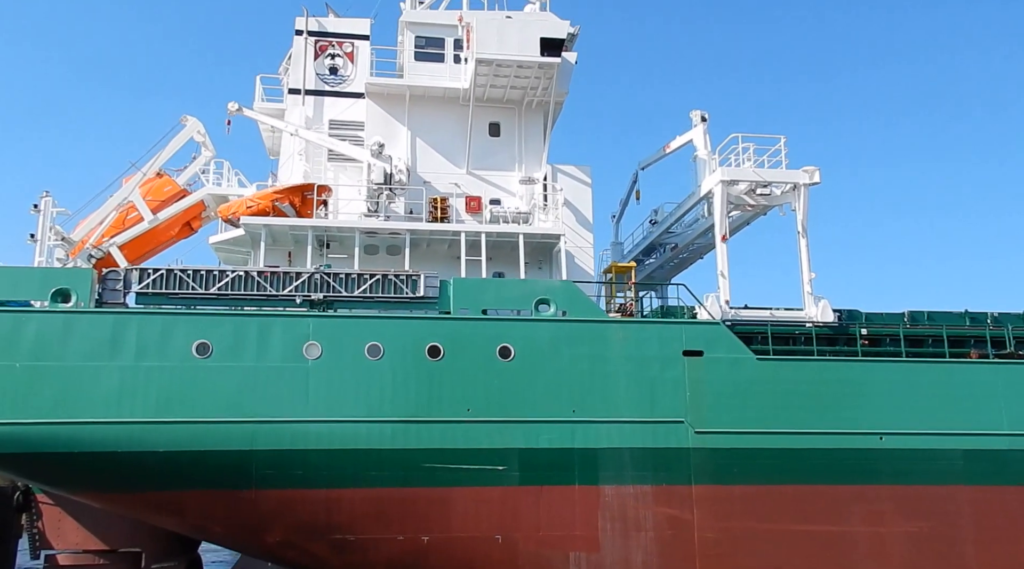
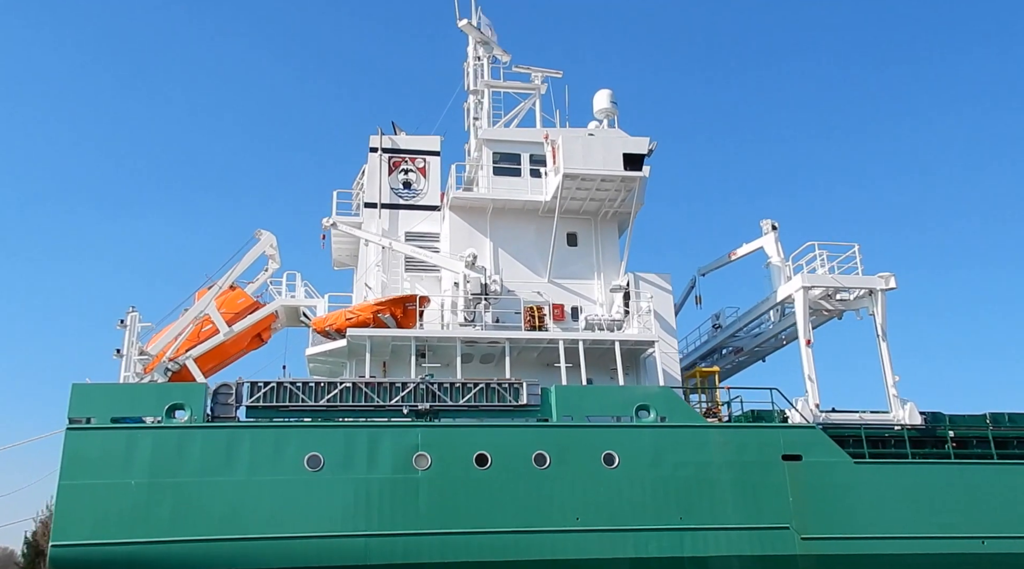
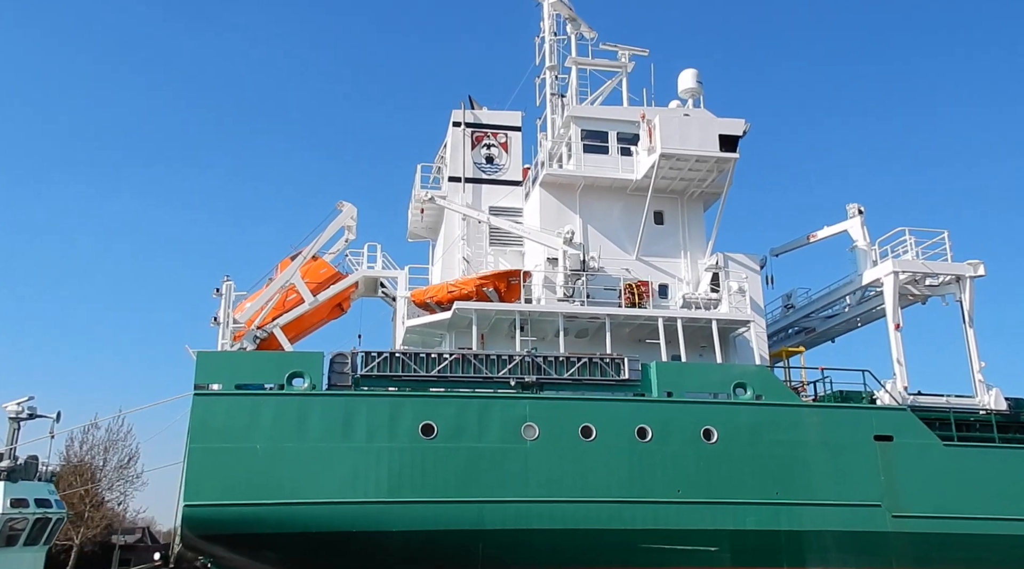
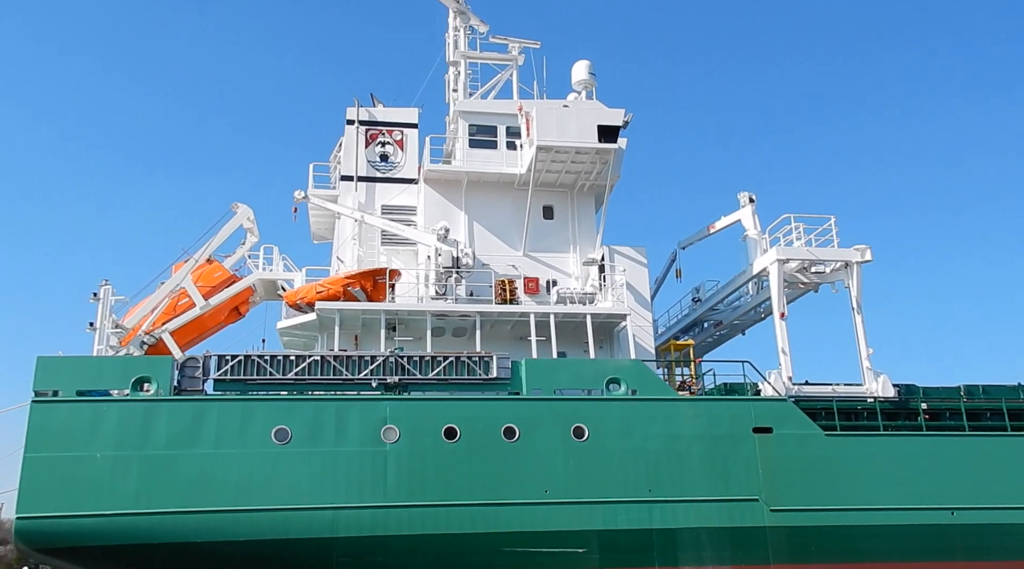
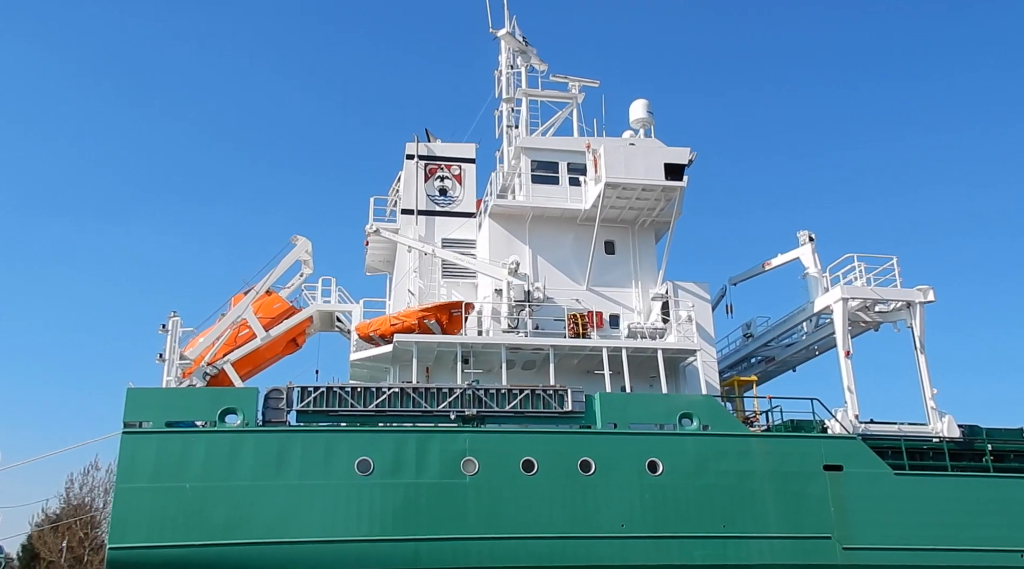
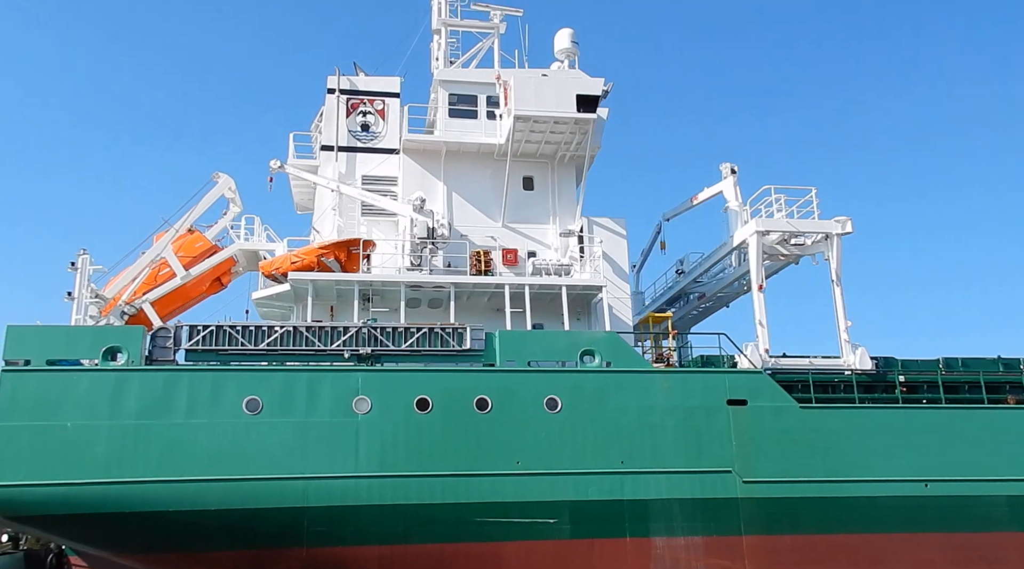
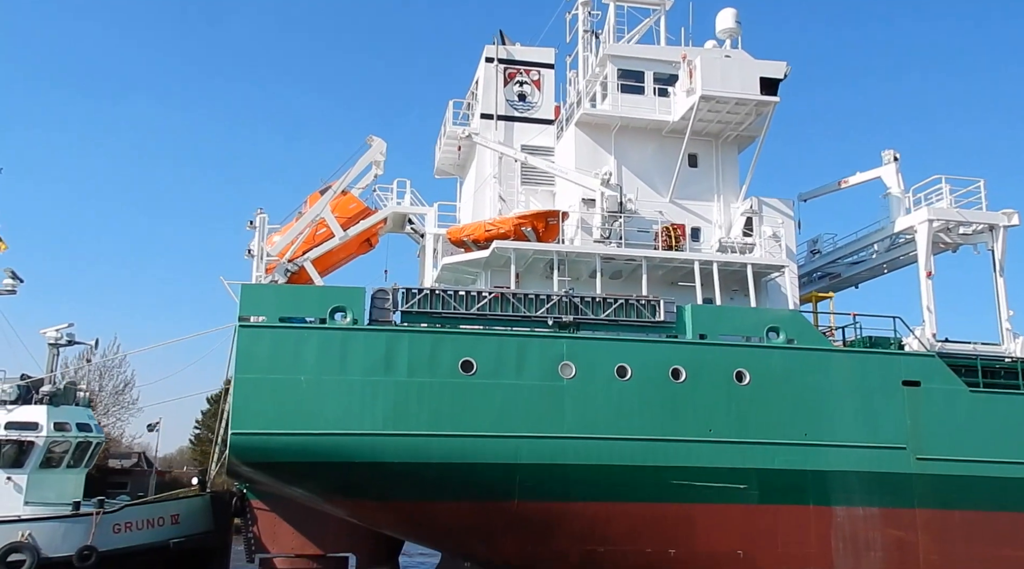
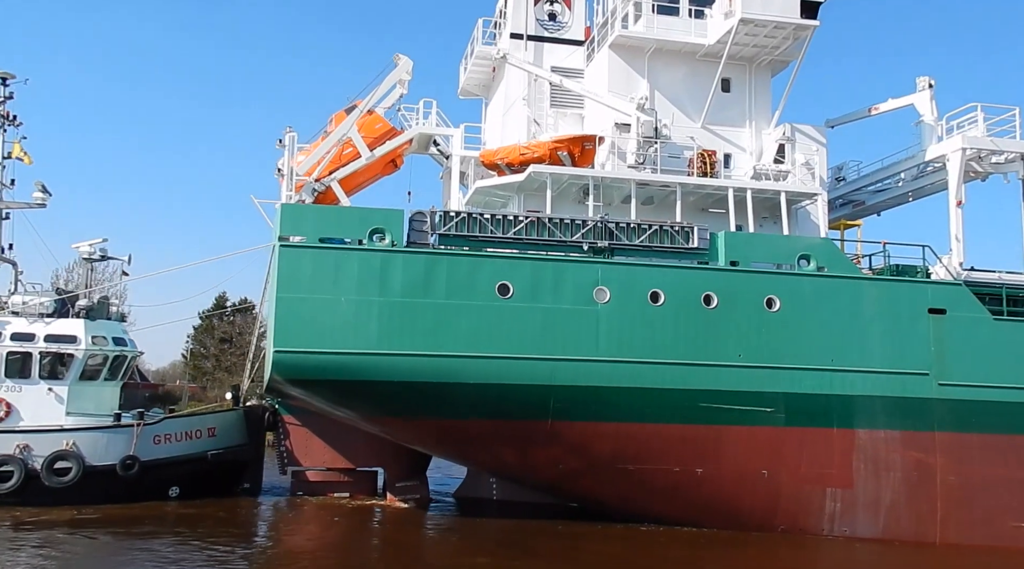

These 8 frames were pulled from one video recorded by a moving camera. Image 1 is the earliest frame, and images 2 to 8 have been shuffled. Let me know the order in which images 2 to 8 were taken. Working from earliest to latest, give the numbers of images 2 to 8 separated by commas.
6, 4, 2, 5, 3, 7, 8
